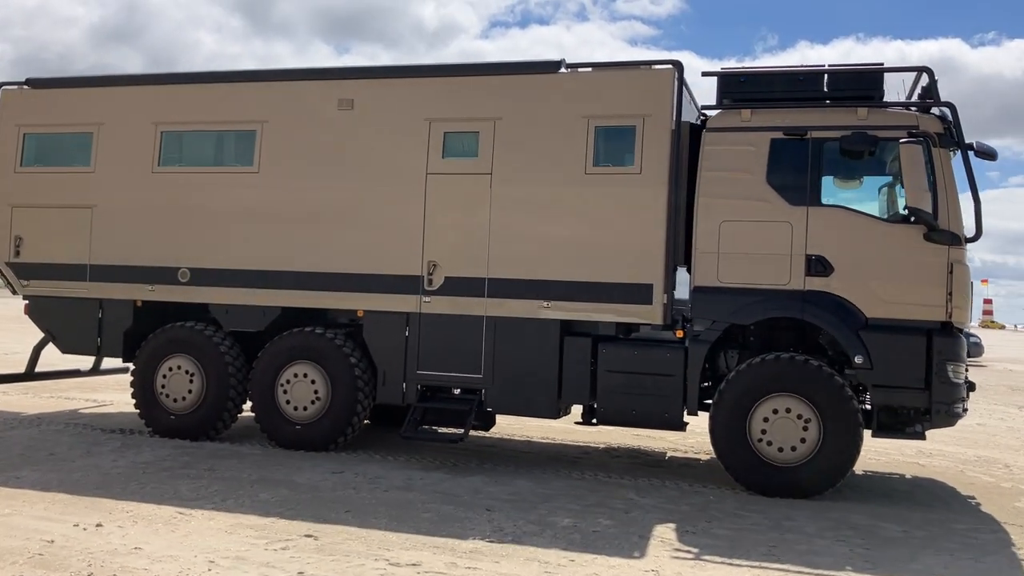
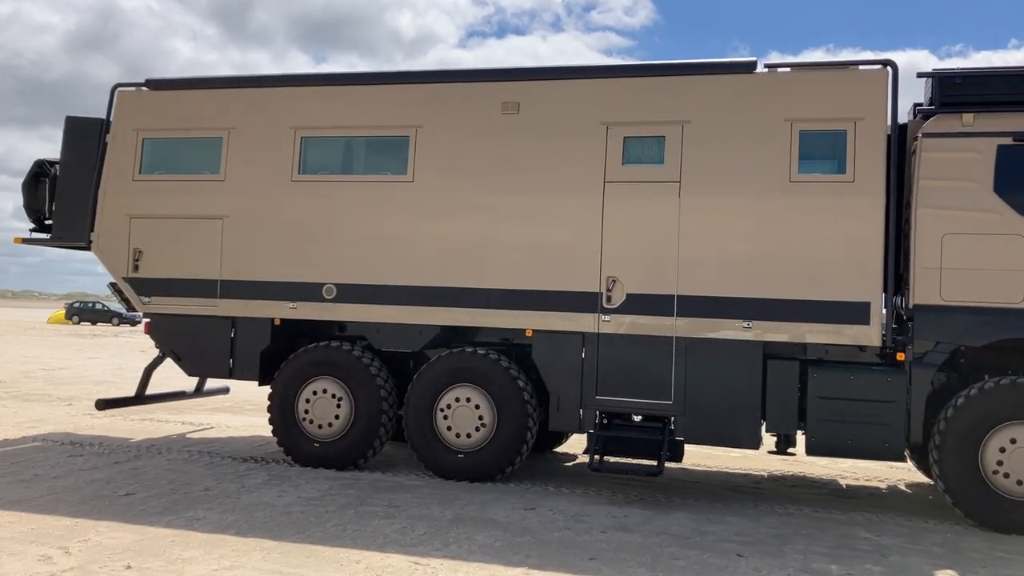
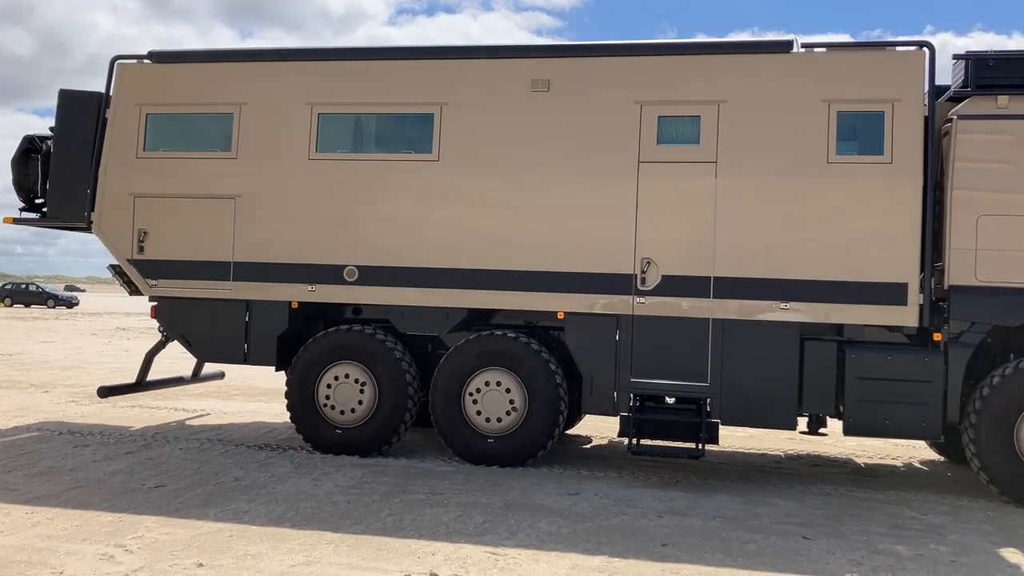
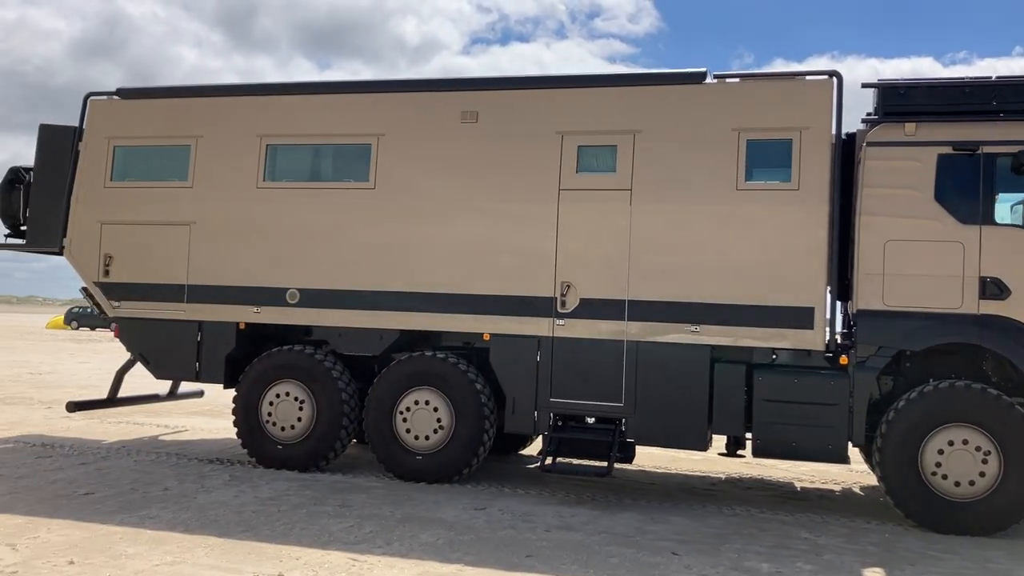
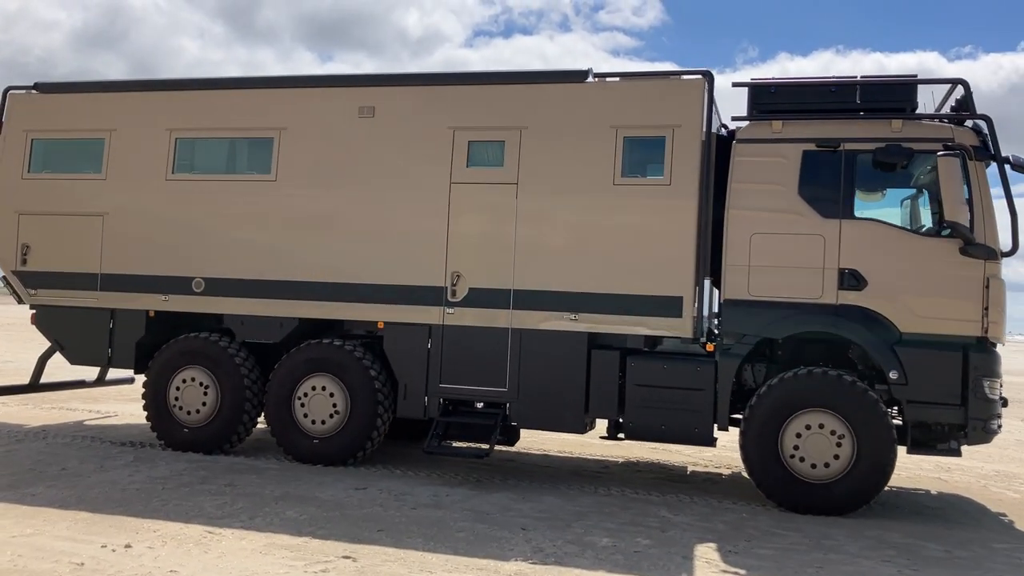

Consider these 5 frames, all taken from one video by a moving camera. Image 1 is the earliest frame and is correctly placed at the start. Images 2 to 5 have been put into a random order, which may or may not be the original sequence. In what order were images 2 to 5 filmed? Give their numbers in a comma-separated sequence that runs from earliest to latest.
5, 4, 2, 3
